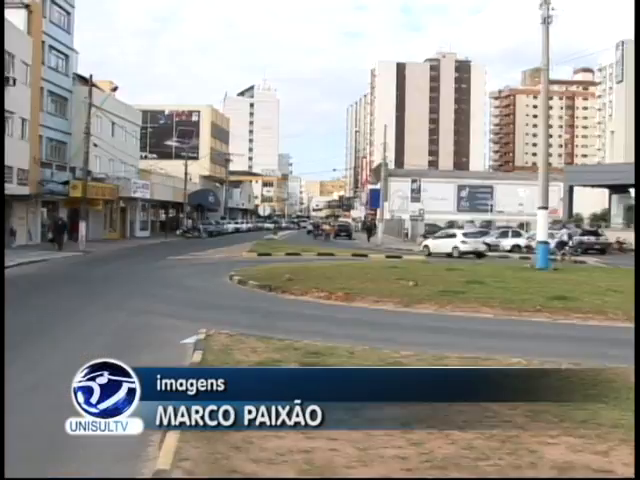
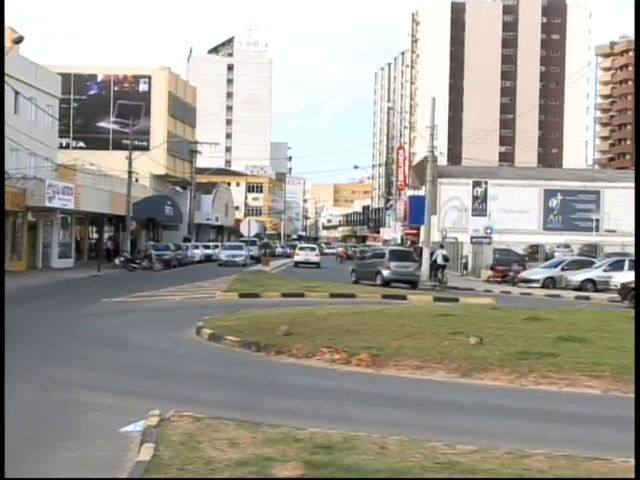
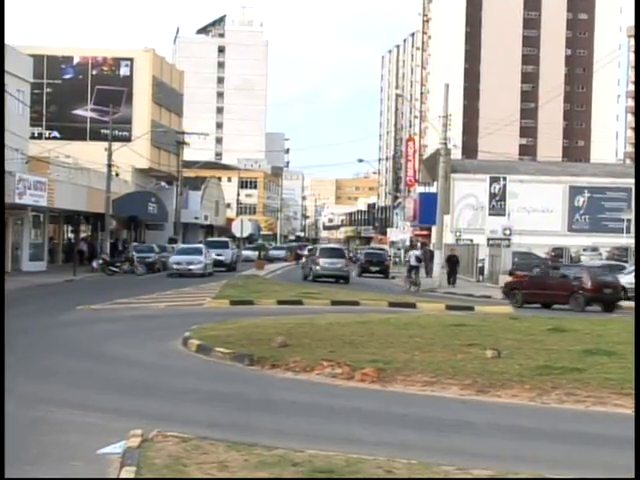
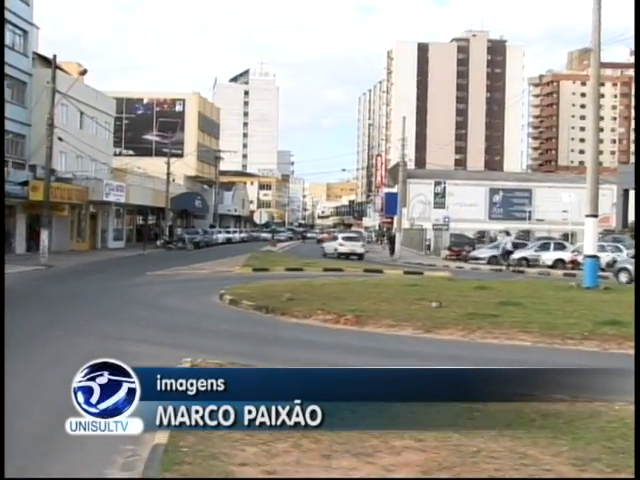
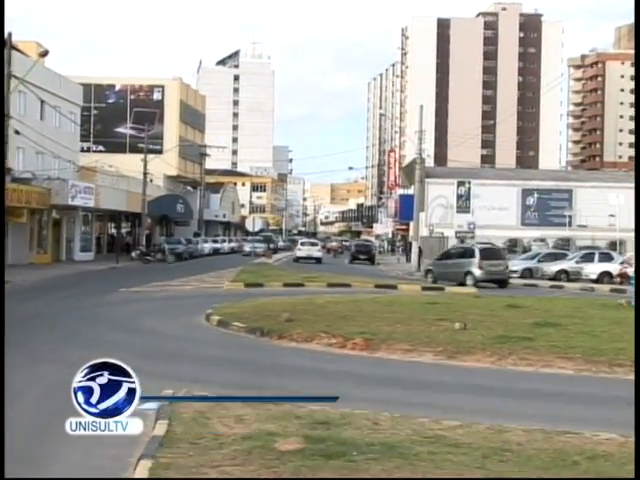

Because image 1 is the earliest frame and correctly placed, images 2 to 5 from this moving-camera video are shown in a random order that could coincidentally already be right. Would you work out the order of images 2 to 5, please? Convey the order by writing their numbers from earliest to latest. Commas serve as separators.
4, 5, 2, 3
